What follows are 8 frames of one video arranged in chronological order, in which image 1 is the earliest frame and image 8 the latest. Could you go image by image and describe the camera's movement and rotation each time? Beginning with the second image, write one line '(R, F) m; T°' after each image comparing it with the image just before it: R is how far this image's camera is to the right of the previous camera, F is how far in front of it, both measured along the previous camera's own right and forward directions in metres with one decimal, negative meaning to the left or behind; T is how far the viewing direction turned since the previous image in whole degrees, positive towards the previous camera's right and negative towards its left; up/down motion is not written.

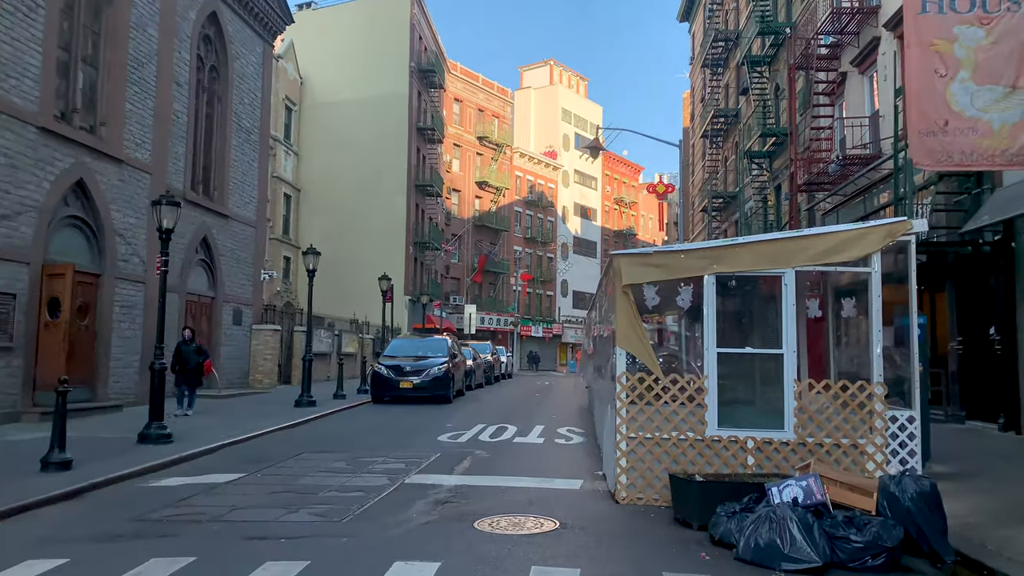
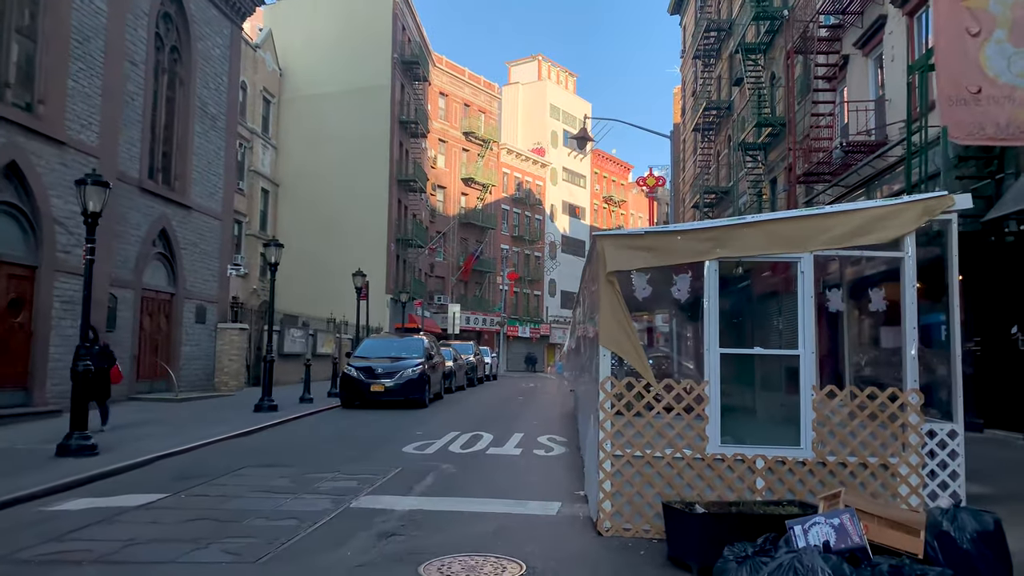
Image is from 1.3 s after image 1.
(+0.2, +1.3) m; +1°
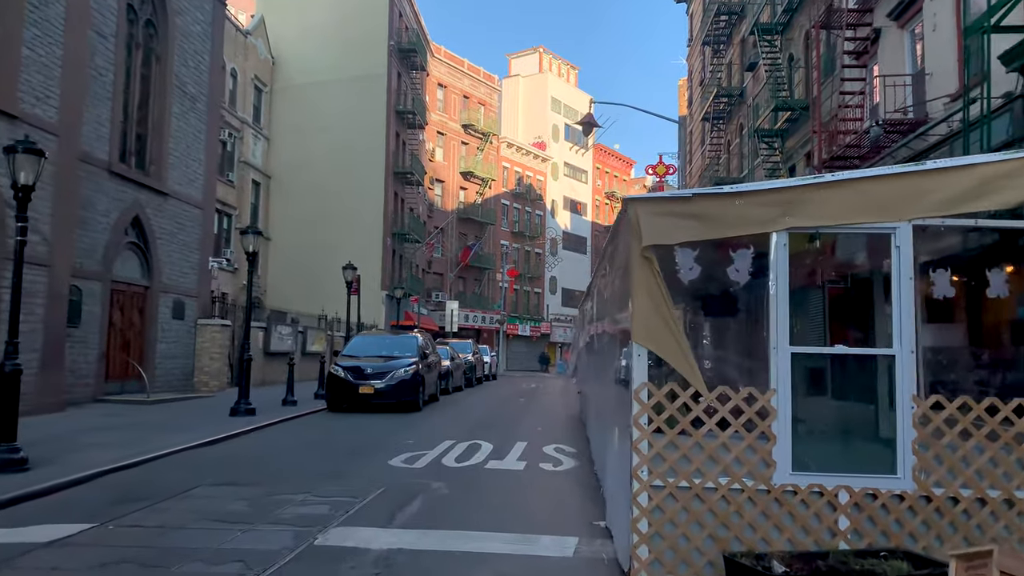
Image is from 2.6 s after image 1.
(0.0, +1.5) m; 0°
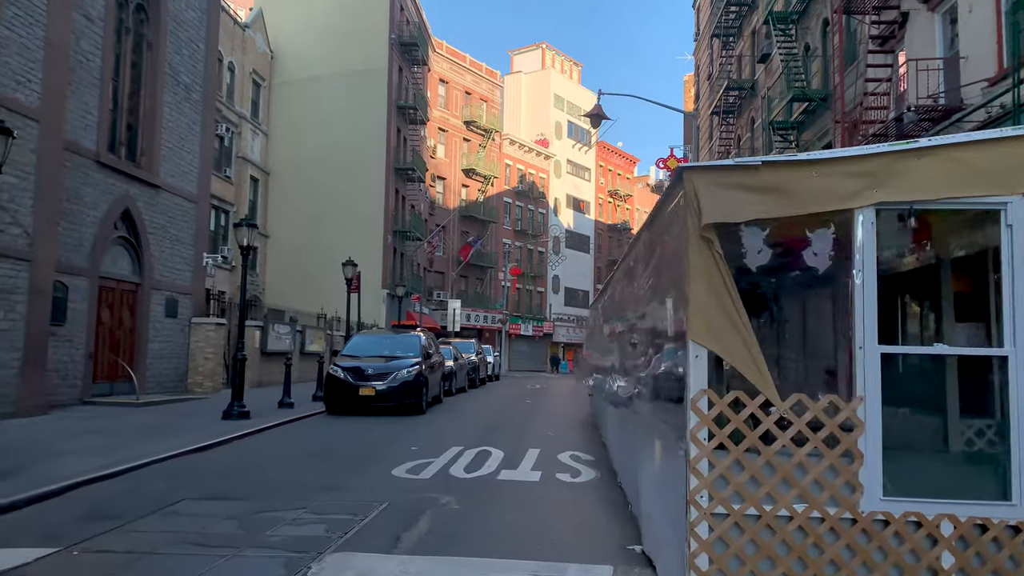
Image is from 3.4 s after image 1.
(-0.2, +0.8) m; 0°
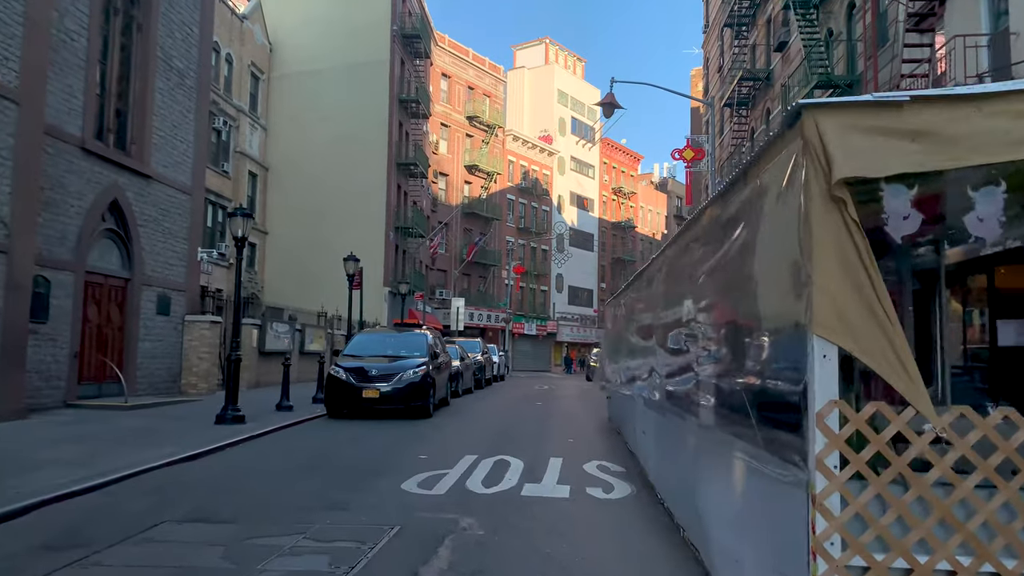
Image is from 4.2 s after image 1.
(-0.2, +1.0) m; 0°
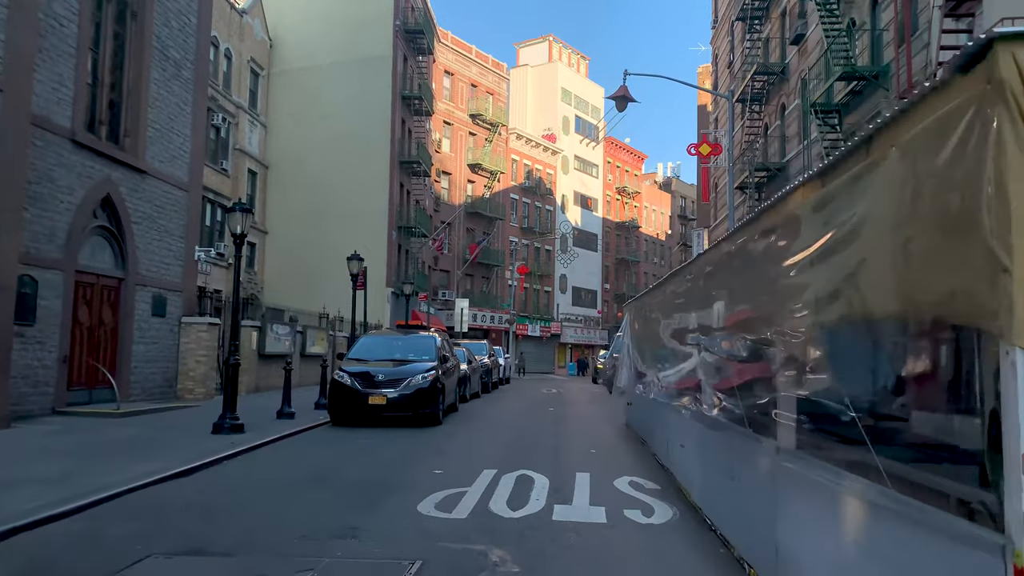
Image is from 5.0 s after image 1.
(-0.3, +0.8) m; 0°
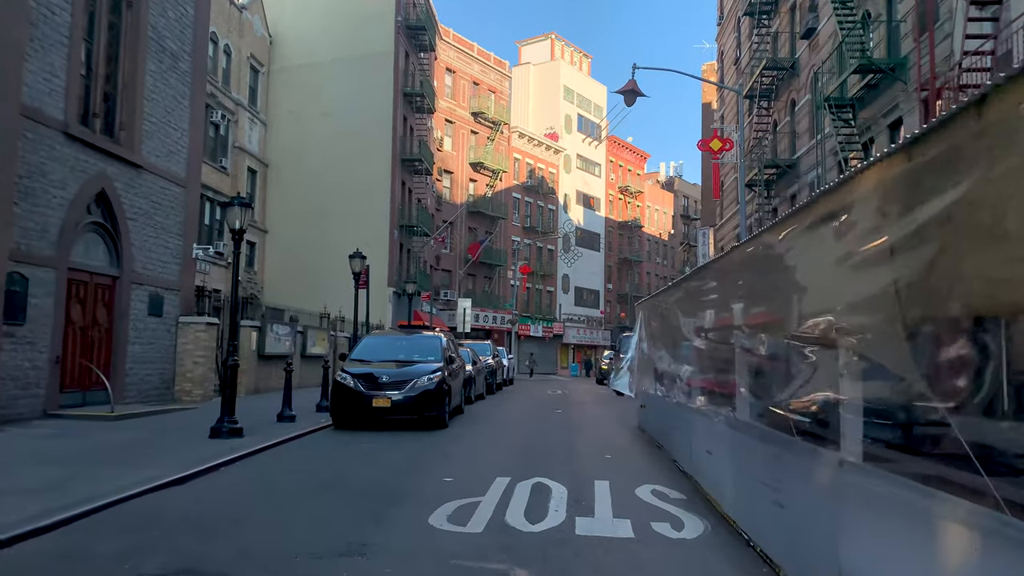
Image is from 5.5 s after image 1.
(-0.2, +0.5) m; 0°
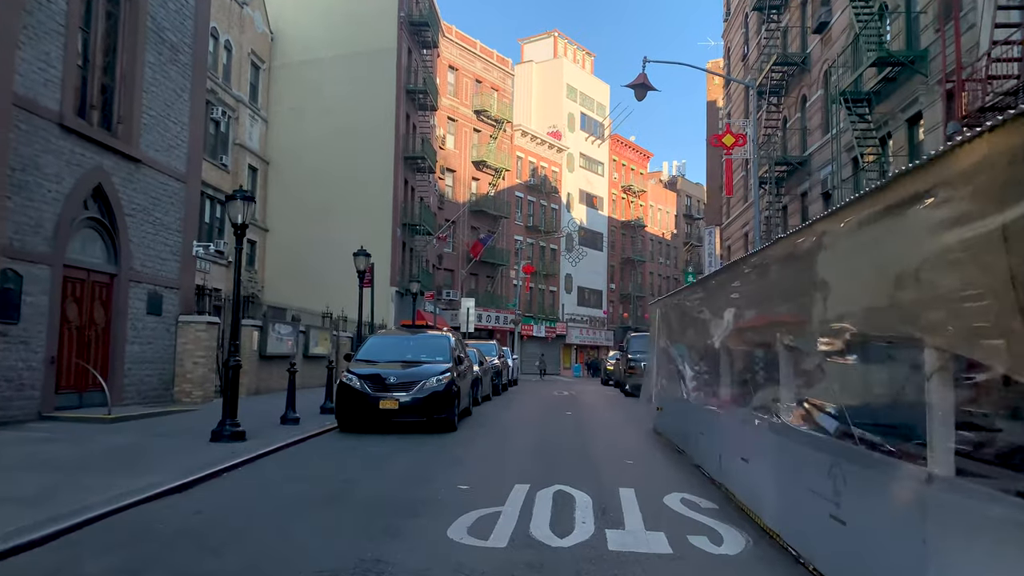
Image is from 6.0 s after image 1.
(-0.2, +0.5) m; 0°
